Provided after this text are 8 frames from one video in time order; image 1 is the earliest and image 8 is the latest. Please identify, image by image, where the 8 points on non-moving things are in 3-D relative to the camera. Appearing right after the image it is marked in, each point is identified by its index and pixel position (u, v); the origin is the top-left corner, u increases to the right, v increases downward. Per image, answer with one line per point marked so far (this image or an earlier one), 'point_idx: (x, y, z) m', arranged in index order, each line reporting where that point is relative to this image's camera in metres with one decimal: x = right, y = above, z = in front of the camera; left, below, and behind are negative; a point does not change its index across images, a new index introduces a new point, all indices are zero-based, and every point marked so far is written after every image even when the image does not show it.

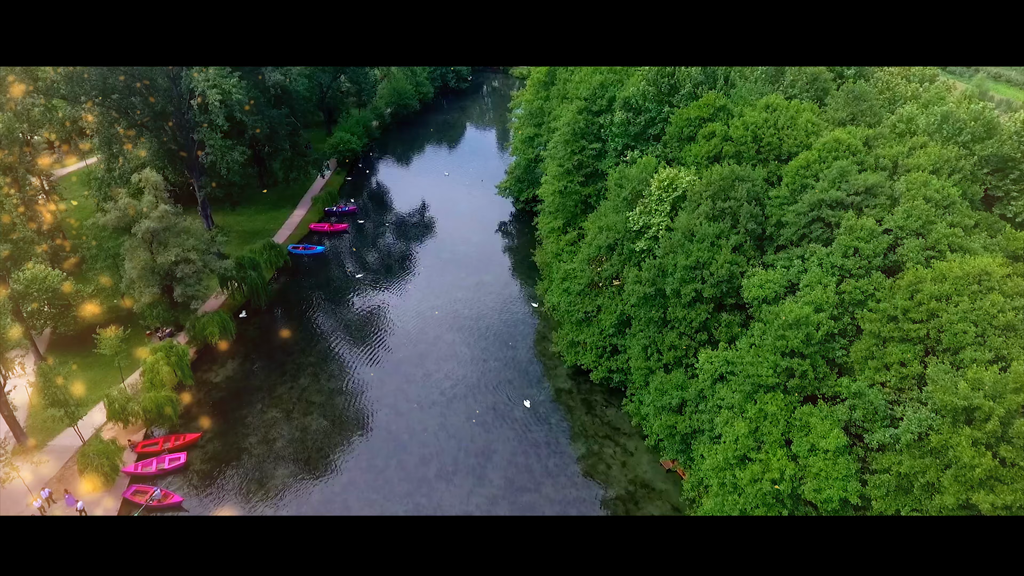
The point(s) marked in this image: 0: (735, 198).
0: (+5.5, +2.3, +15.2) m
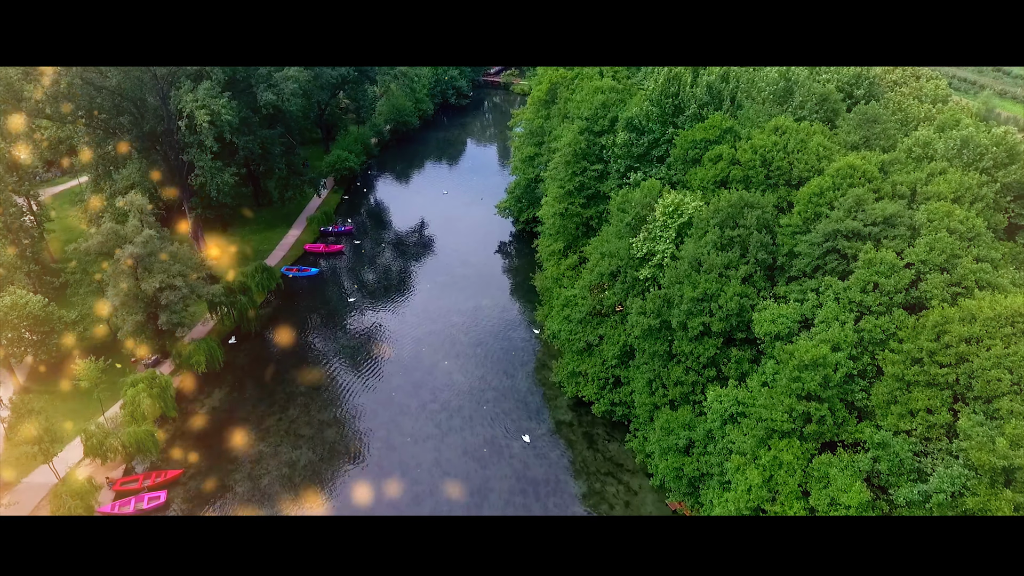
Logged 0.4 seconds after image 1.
0: (+5.5, +1.5, +14.5) m
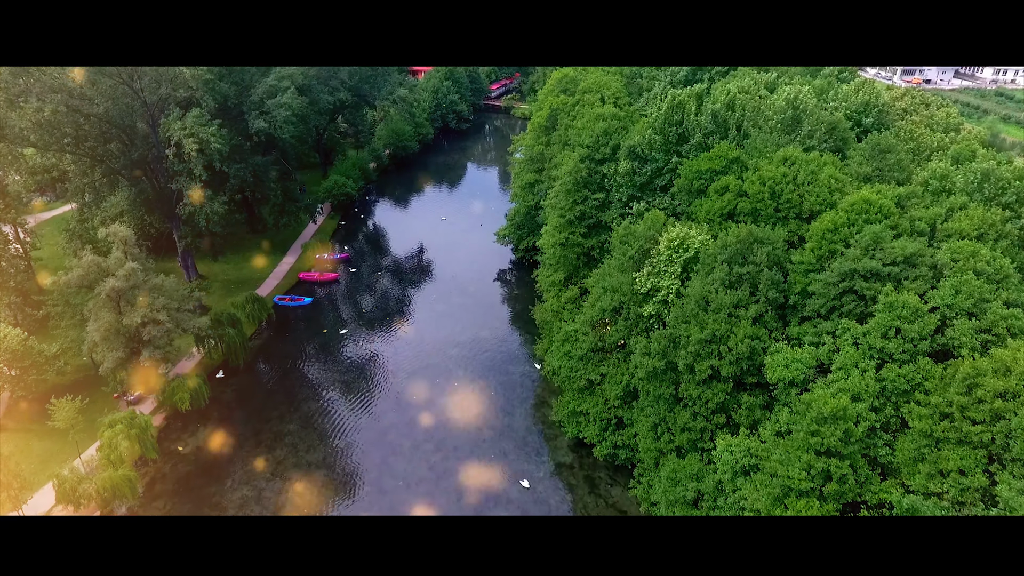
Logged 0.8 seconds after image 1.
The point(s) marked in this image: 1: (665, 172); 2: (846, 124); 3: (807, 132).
0: (+5.4, +0.6, +13.7) m
1: (+4.8, +3.7, +19.4) m
2: (+10.0, +4.9, +18.5) m
3: (+8.6, +4.6, +17.9) m
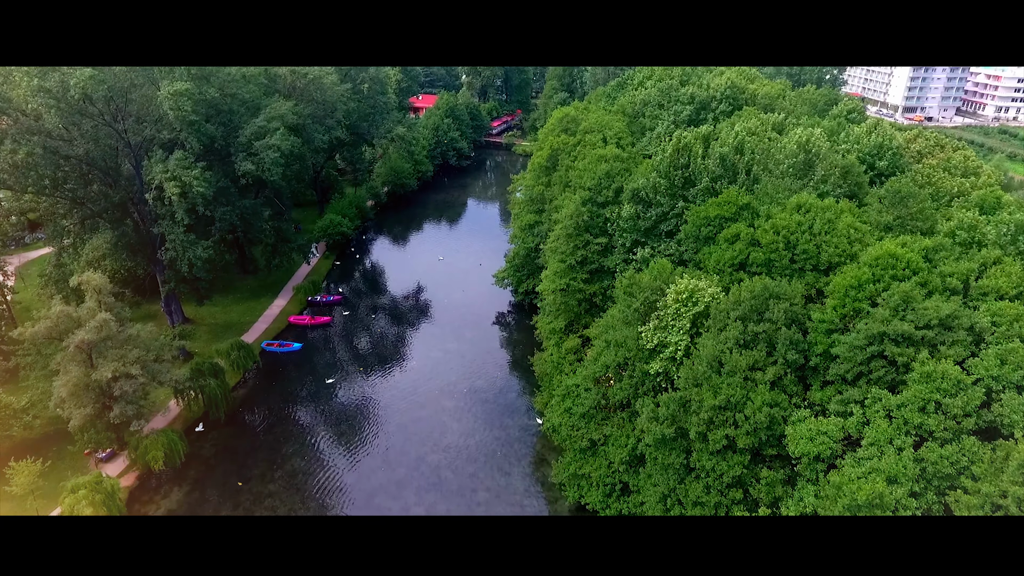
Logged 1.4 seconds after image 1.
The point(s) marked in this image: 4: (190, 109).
0: (+5.3, -0.6, +12.6) m
1: (+4.8, +2.1, +18.5) m
2: (+10.0, +3.4, +17.6) m
3: (+8.5, +3.1, +17.0) m
4: (-9.0, +5.0, +17.2) m
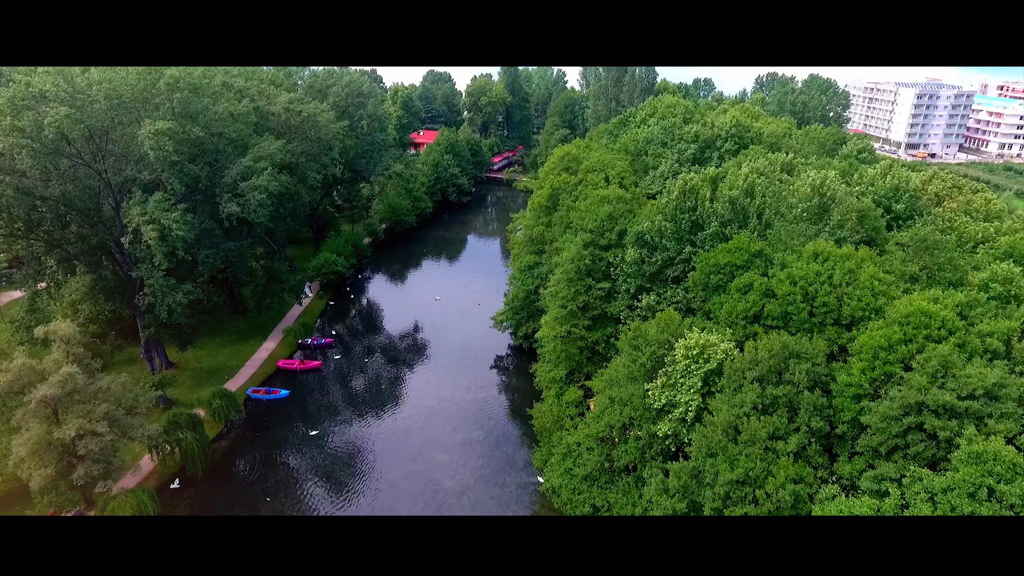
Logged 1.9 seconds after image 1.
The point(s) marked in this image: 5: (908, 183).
0: (+5.2, -1.7, +11.5) m
1: (+4.7, +0.7, +17.5) m
2: (+9.9, +2.1, +16.6) m
3: (+8.5, +1.7, +16.0) m
4: (-9.1, +3.7, +16.4) m
5: (+12.0, +3.2, +18.6) m
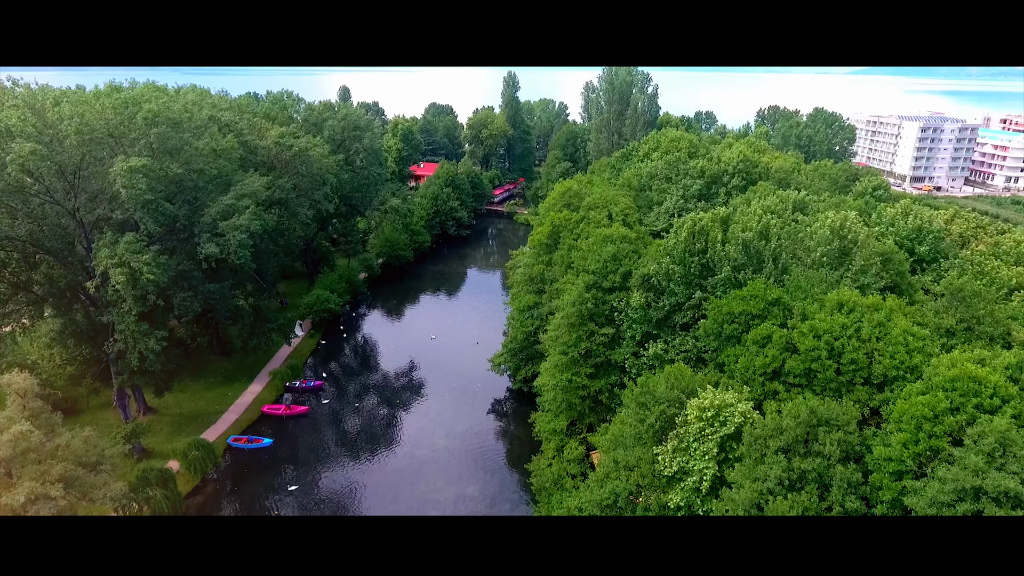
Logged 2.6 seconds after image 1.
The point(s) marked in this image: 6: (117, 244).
0: (+5.1, -2.7, +10.2) m
1: (+4.6, -0.5, +16.2) m
2: (+9.8, +0.8, +15.4) m
3: (+8.4, +0.5, +14.8) m
4: (-9.2, +2.5, +15.3) m
5: (+12.0, +1.8, +17.5) m
6: (-9.9, +1.1, +15.4) m
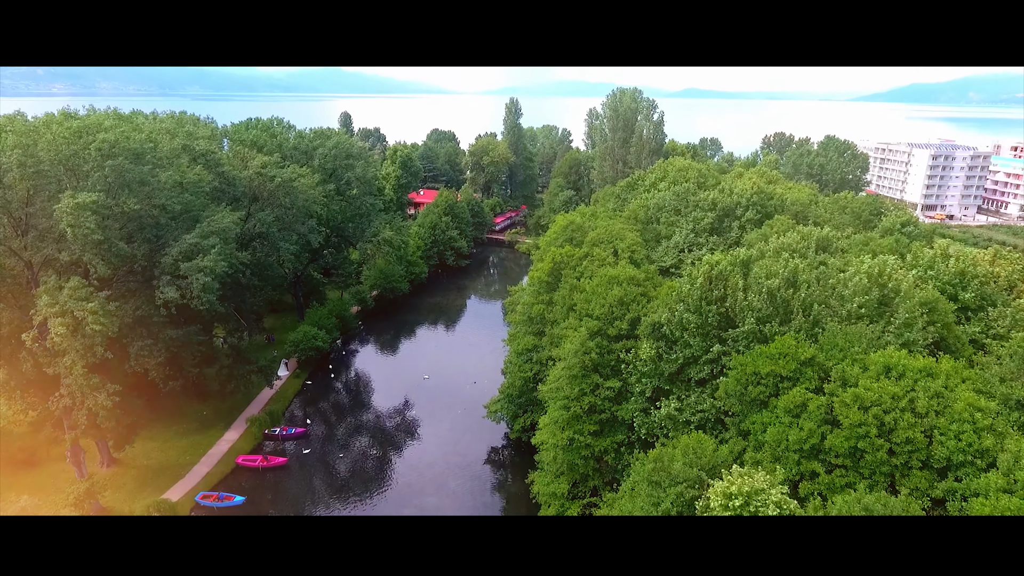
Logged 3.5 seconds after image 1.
0: (+4.9, -3.7, +8.2) m
1: (+4.5, -1.8, +14.3) m
2: (+9.7, -0.4, +13.6) m
3: (+8.2, -0.7, +13.0) m
4: (-9.3, +1.4, +13.7) m
5: (+11.8, +0.5, +15.7) m
6: (-10.0, 0.0, +13.7) m
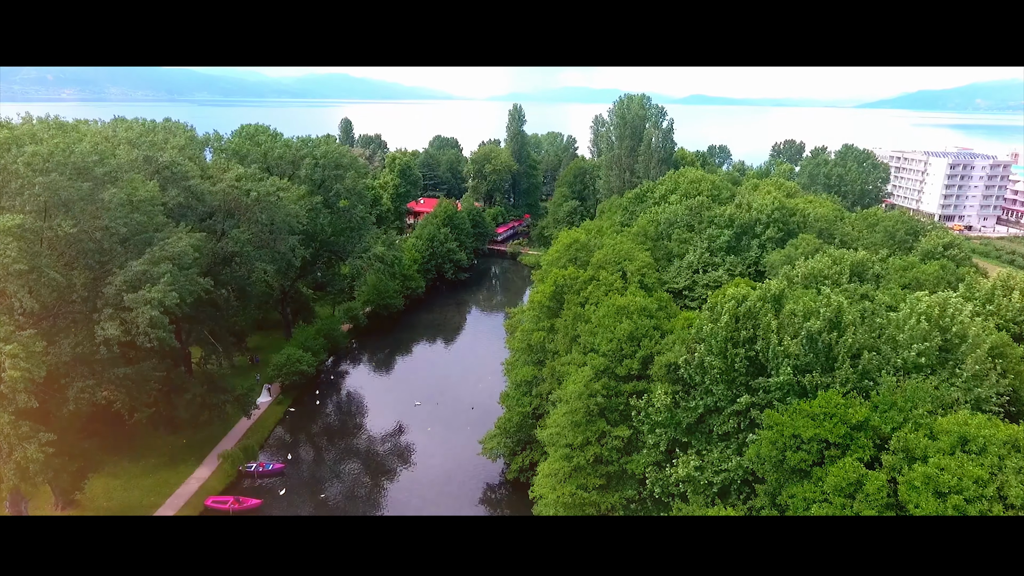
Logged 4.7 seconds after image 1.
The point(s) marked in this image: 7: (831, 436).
0: (+4.7, -4.5, +6.1) m
1: (+4.3, -2.5, +12.3) m
2: (+9.5, -1.2, +11.5) m
3: (+8.1, -1.5, +10.9) m
4: (-9.5, +0.6, +11.7) m
5: (+11.7, -0.3, +13.5) m
6: (-10.2, -0.8, +11.7) m
7: (+5.0, -2.4, +9.8) m
